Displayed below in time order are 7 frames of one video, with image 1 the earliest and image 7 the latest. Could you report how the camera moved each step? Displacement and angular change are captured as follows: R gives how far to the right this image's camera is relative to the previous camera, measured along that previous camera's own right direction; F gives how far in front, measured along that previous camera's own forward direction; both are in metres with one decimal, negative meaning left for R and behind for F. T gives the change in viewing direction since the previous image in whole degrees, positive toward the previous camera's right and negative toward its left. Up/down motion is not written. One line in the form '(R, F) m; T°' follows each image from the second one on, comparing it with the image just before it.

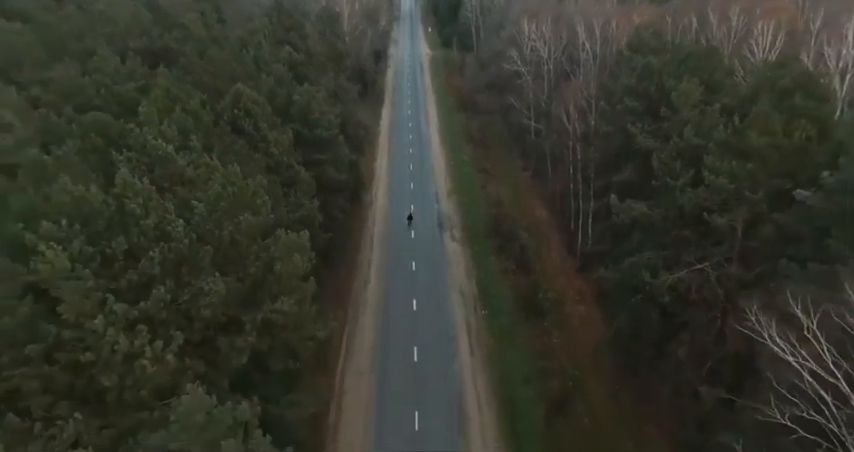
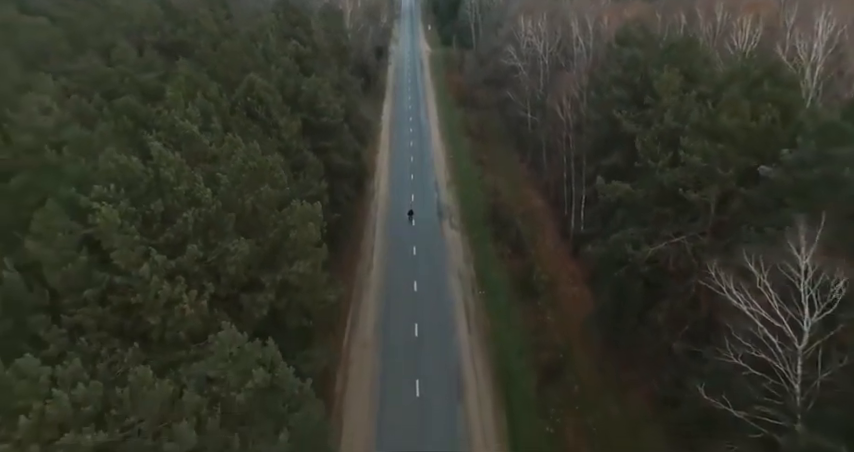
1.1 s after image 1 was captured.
(0.0, -1.6) m; 0°
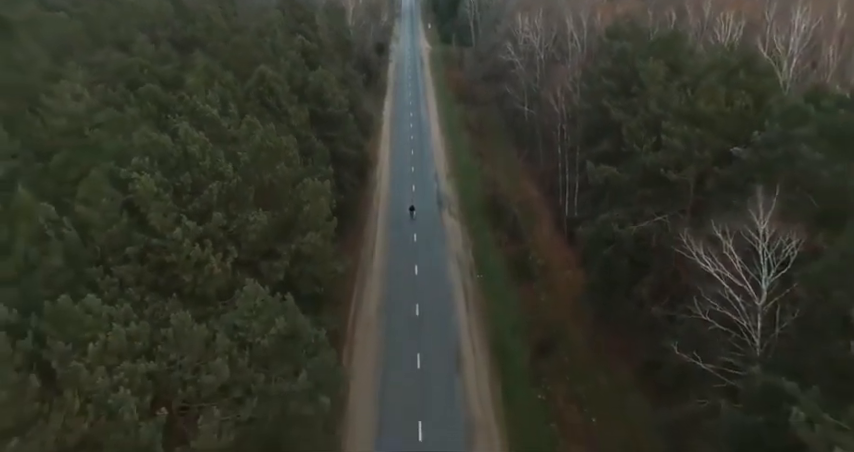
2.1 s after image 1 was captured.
(0.0, -1.5) m; 0°
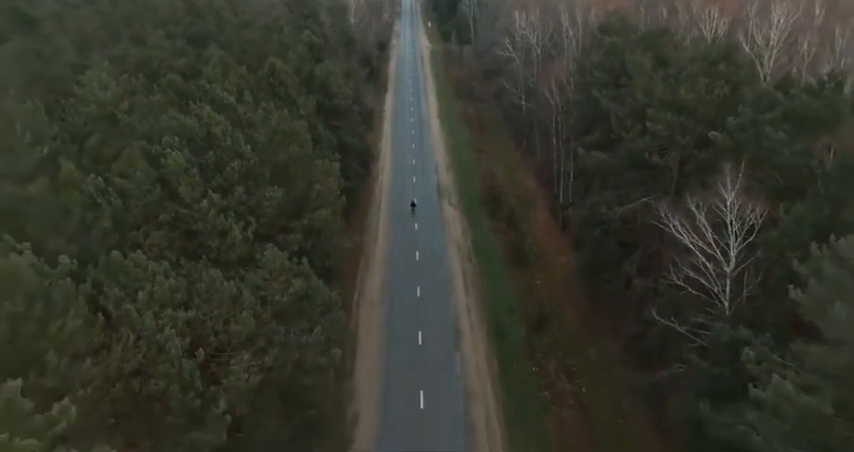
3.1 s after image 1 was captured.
(0.0, -1.5) m; 0°
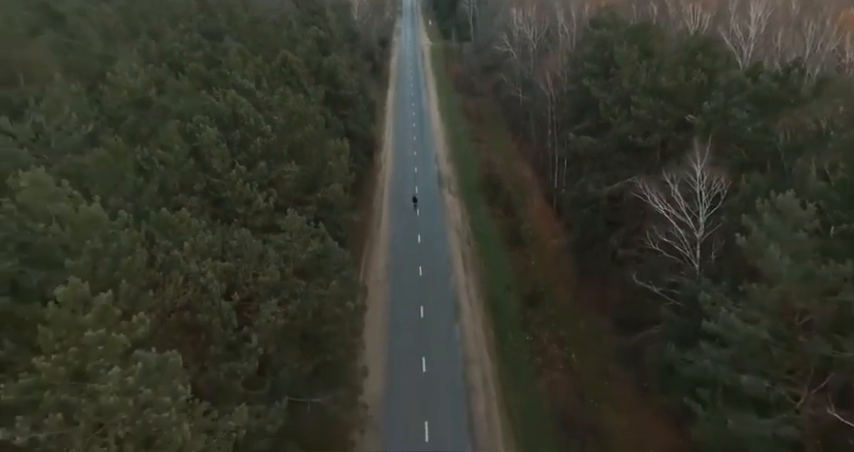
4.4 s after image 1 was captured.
(-0.1, -1.9) m; 0°
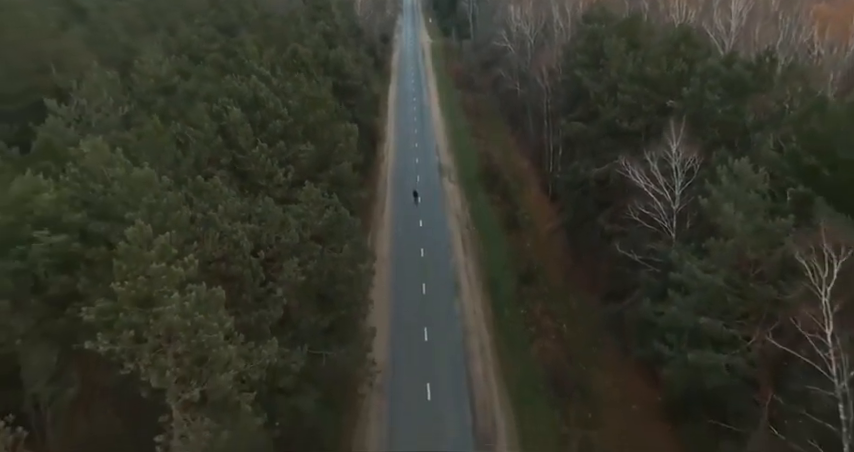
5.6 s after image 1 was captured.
(-0.1, -1.9) m; 0°
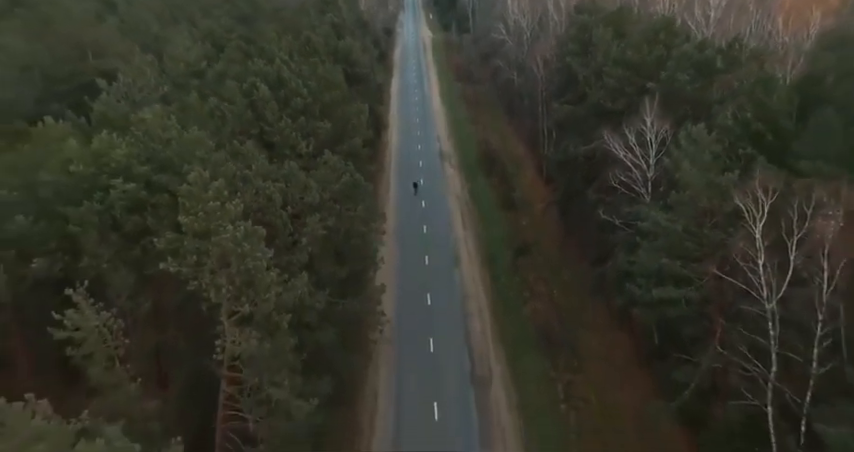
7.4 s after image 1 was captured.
(-0.1, -2.6) m; 0°
